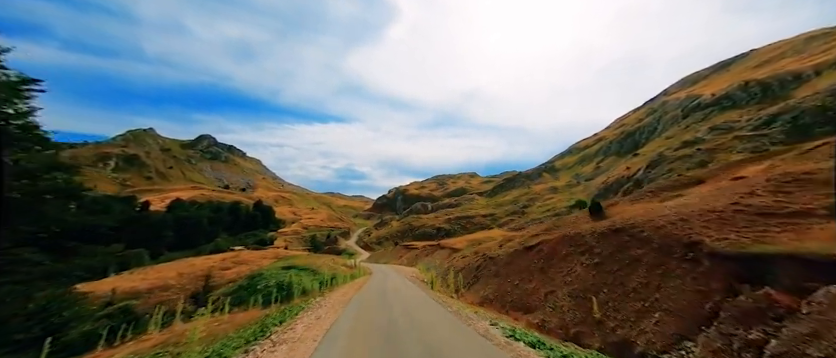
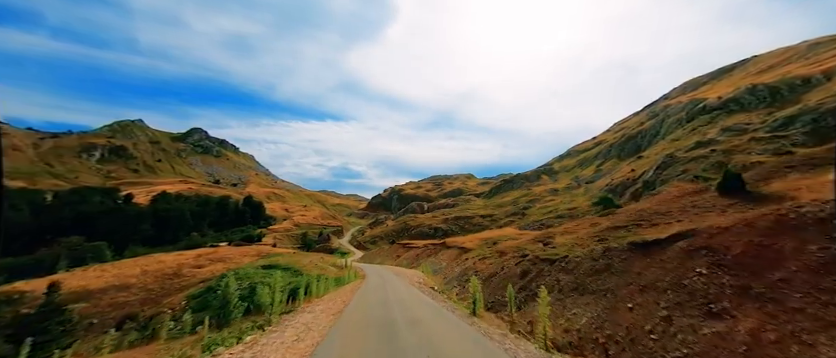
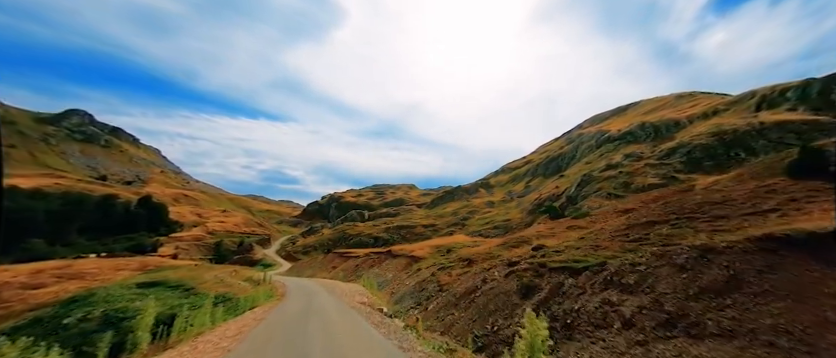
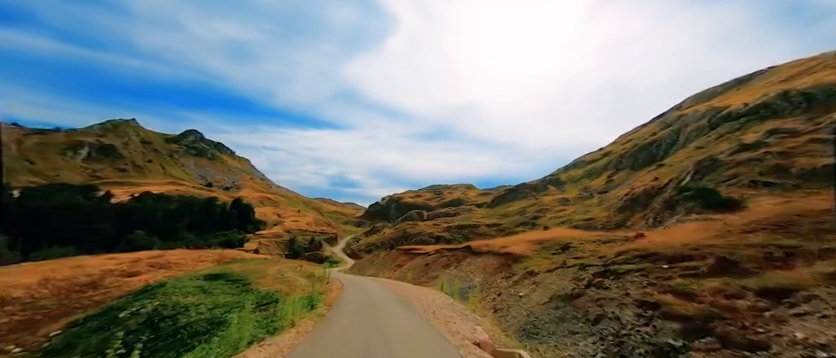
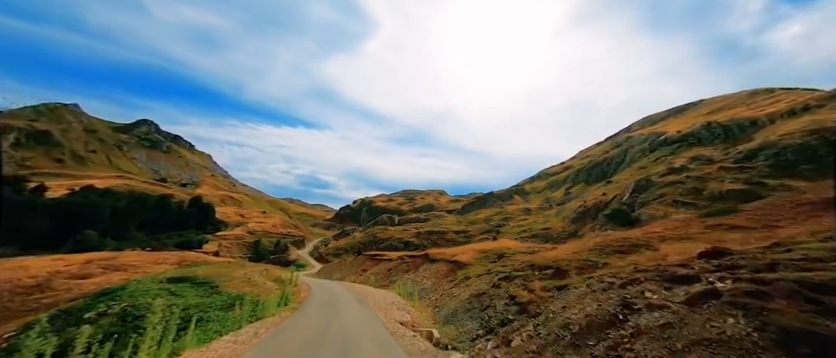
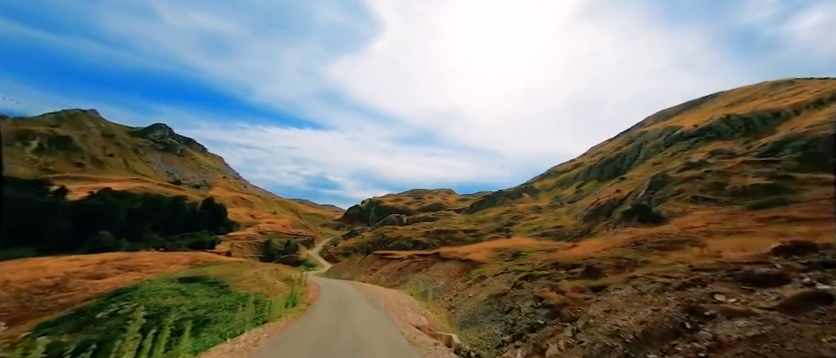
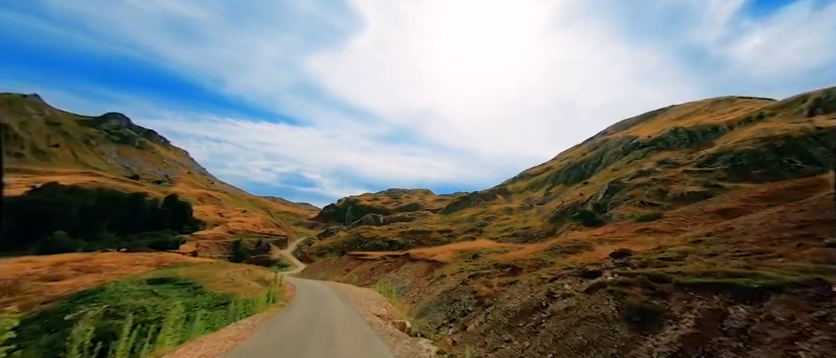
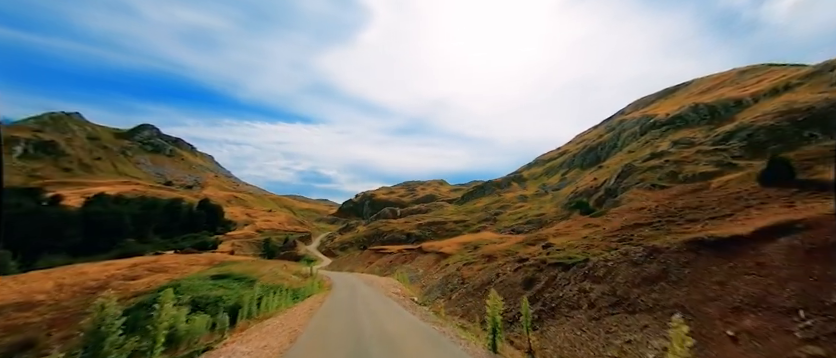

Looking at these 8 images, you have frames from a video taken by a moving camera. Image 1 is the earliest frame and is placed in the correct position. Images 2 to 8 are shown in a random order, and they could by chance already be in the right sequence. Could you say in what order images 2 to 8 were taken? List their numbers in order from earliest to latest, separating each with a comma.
2, 8, 3, 7, 5, 6, 4
